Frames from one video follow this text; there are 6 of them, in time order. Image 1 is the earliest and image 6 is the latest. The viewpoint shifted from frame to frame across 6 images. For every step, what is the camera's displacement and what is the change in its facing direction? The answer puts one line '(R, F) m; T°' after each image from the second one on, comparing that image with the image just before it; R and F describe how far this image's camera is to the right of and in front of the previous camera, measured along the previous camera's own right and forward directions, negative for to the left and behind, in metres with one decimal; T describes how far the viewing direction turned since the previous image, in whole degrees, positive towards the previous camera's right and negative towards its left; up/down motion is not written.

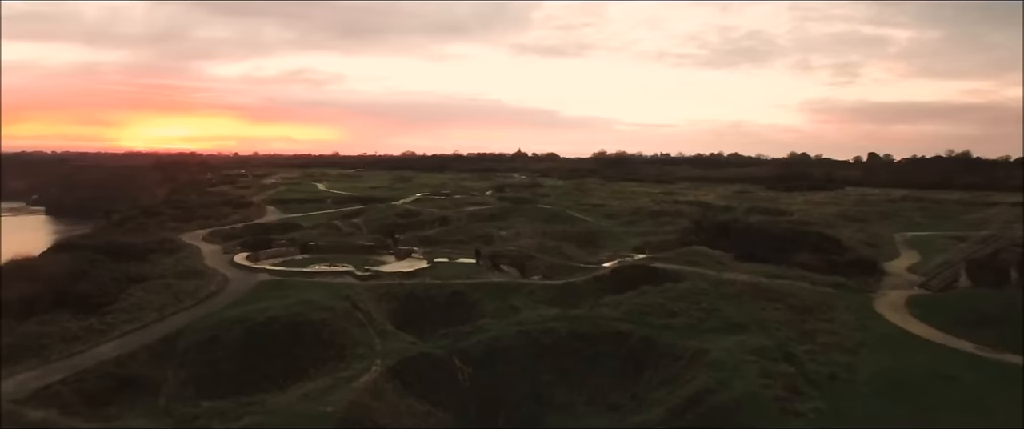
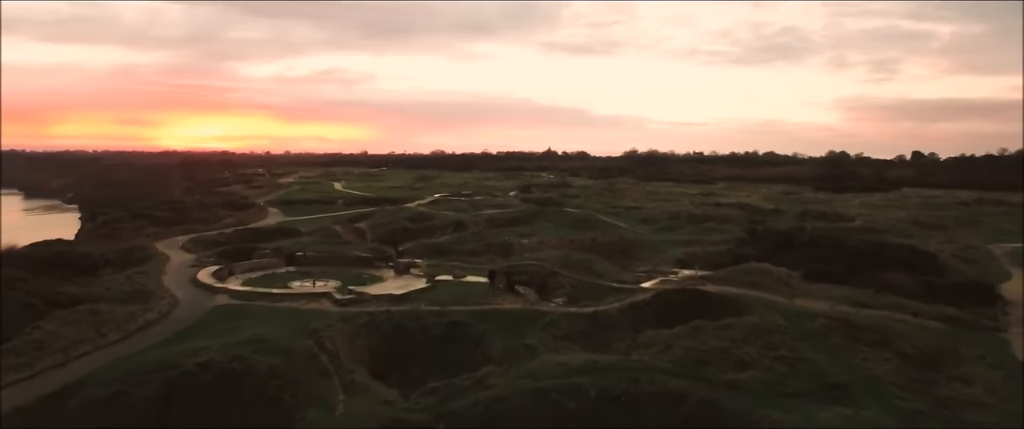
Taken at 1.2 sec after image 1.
(+0.5, +5.9) m; -3°
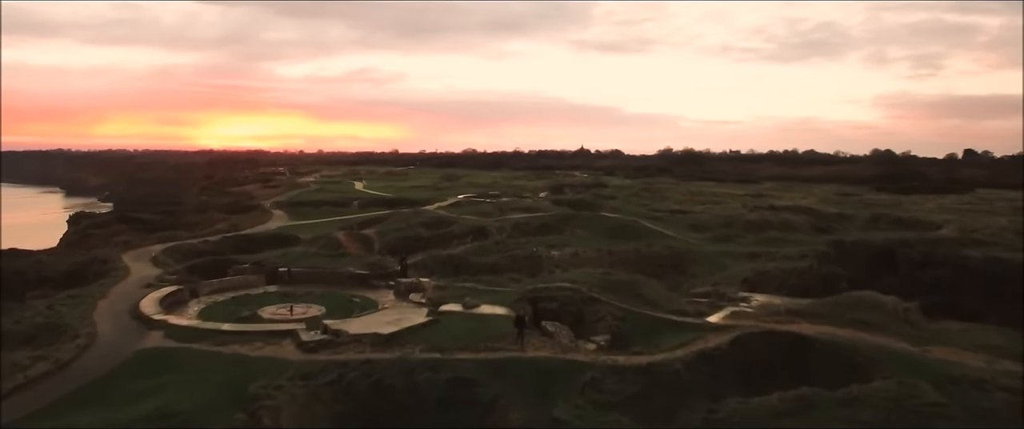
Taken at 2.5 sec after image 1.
(+0.1, +6.2) m; -3°
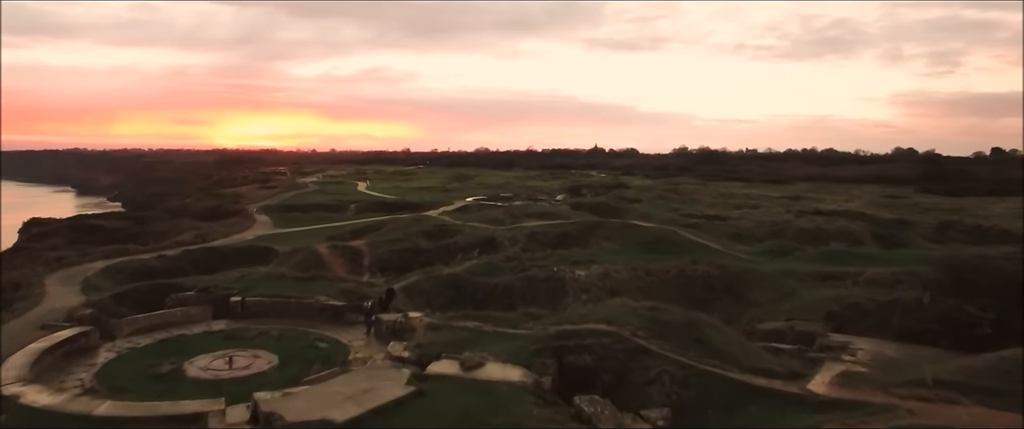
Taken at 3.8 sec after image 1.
(-0.1, +6.2) m; -1°
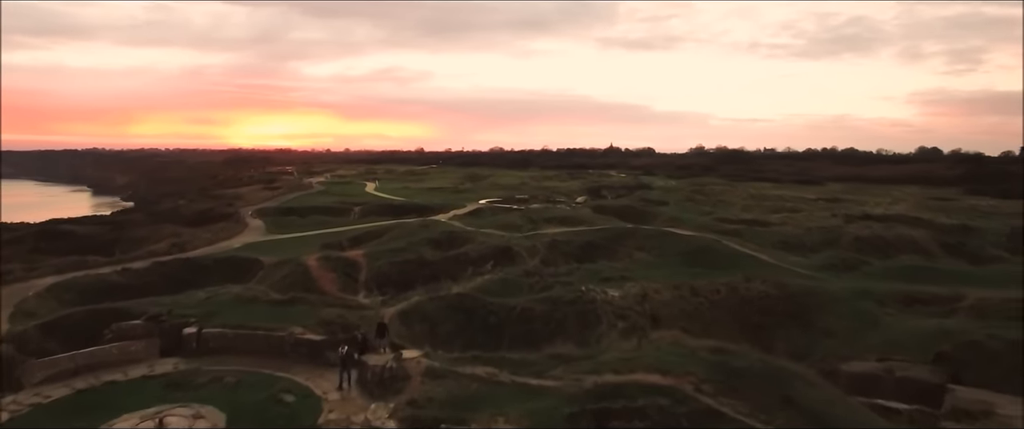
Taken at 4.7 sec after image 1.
(-0.2, +4.5) m; -1°
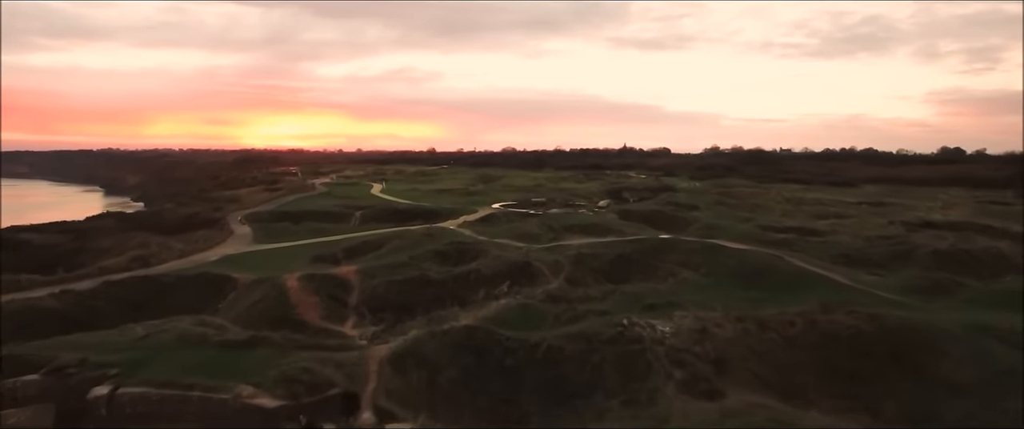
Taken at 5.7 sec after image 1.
(-0.3, +4.8) m; -1°
